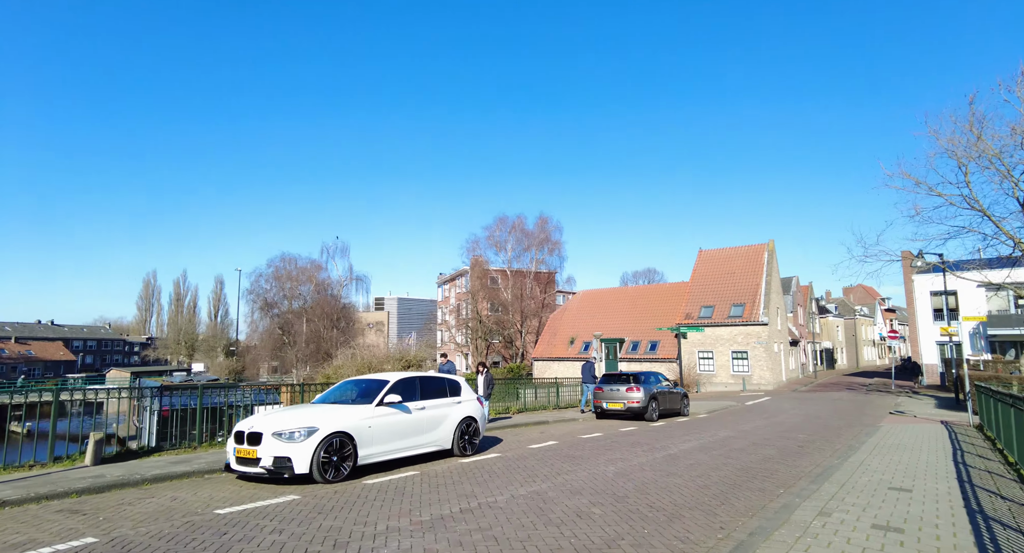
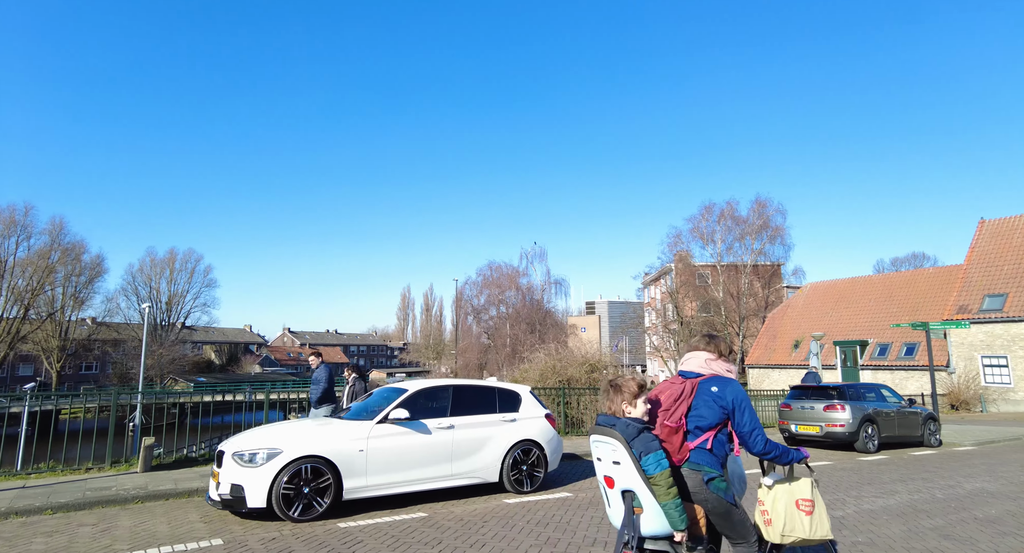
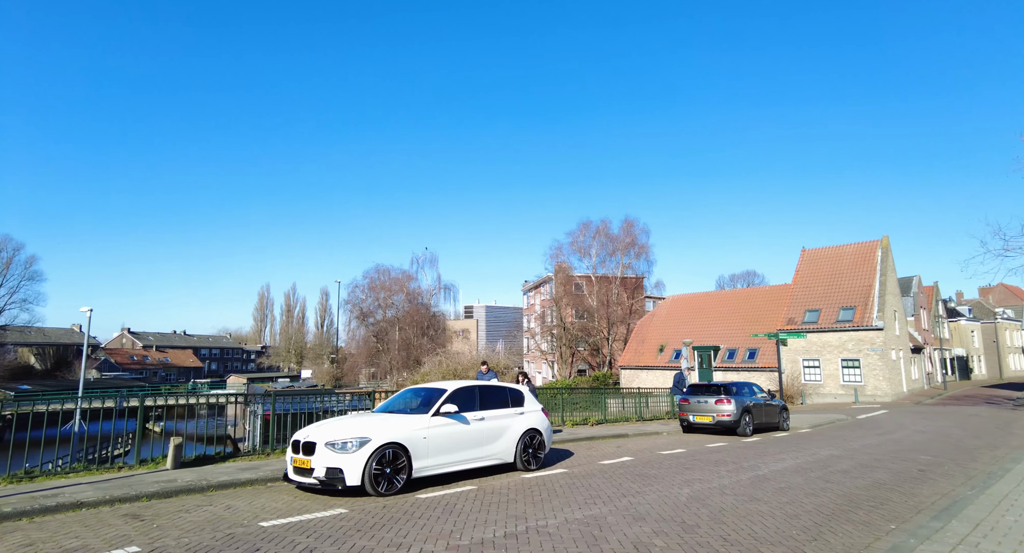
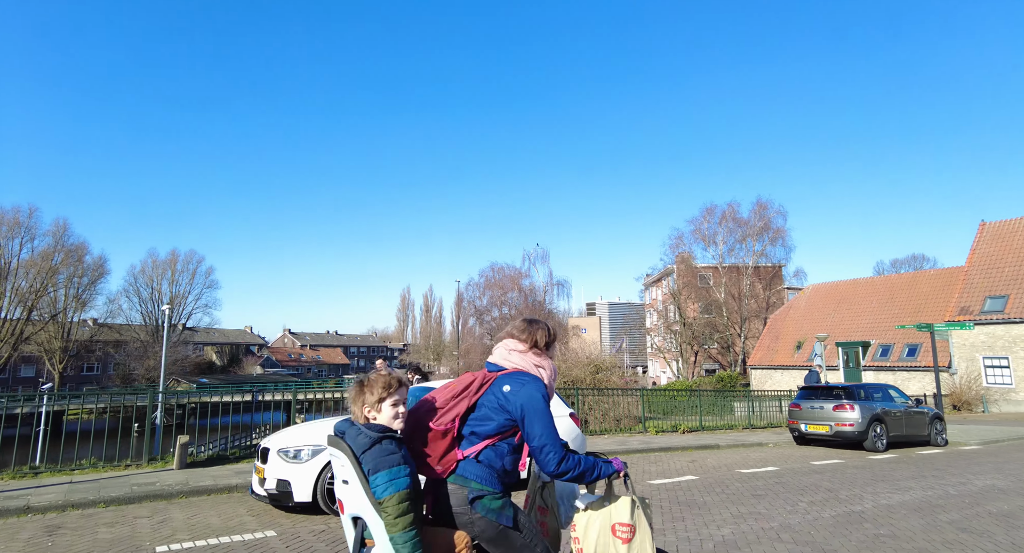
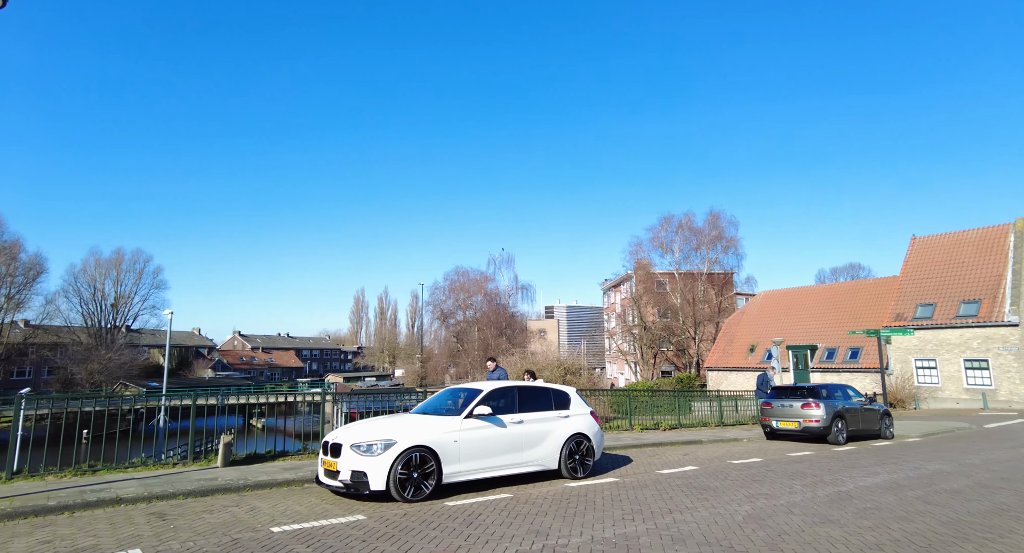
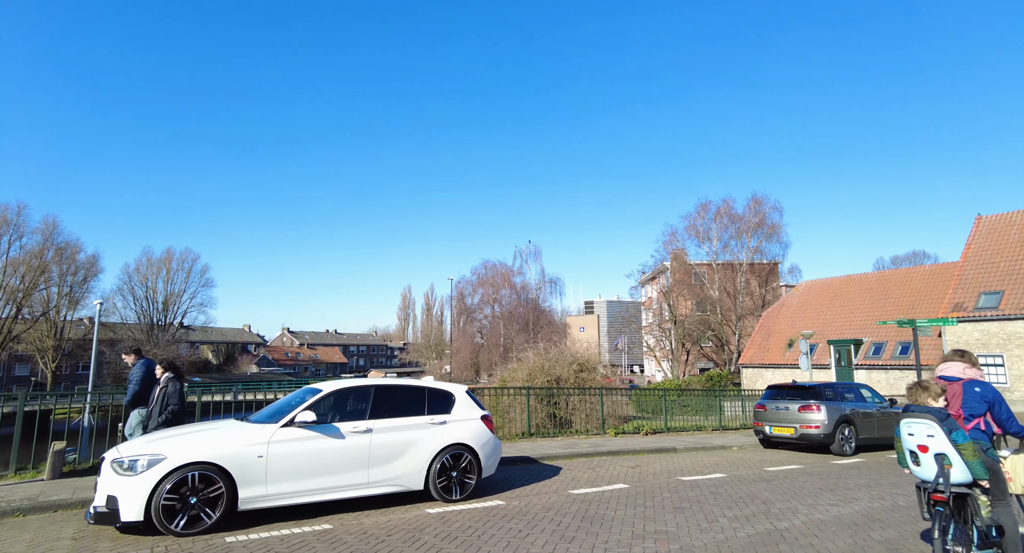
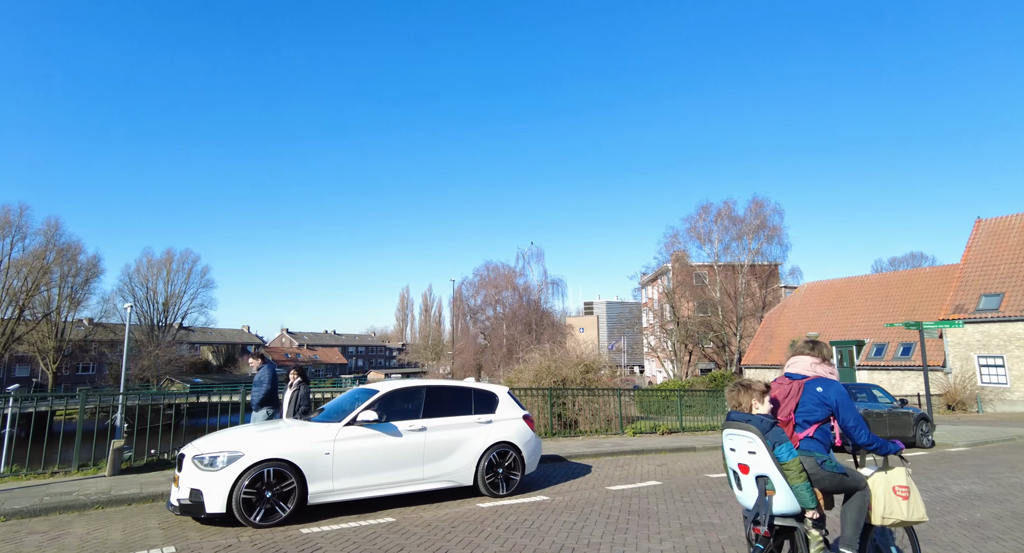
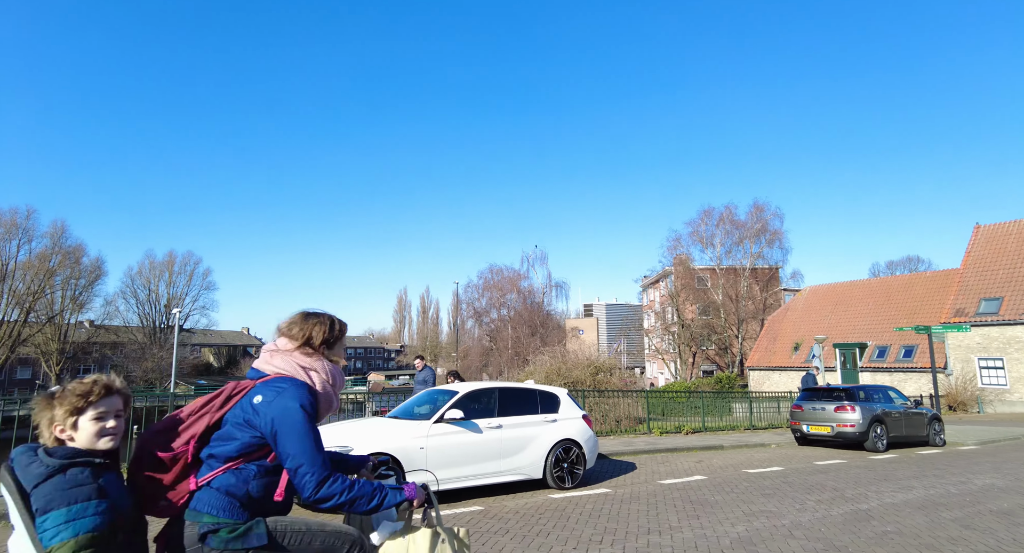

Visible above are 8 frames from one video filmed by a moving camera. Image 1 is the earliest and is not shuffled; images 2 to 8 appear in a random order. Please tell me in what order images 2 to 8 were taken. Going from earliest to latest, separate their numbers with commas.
3, 5, 8, 4, 2, 7, 6
